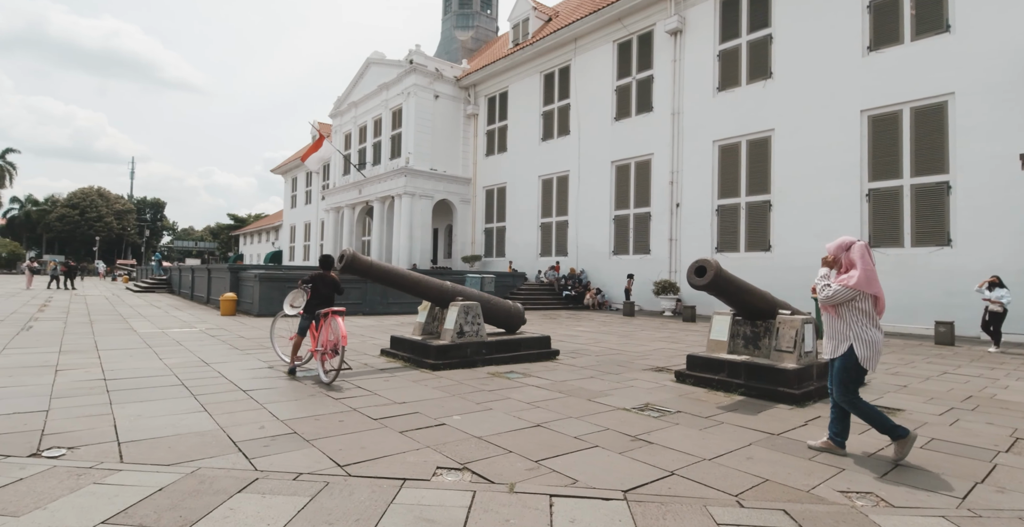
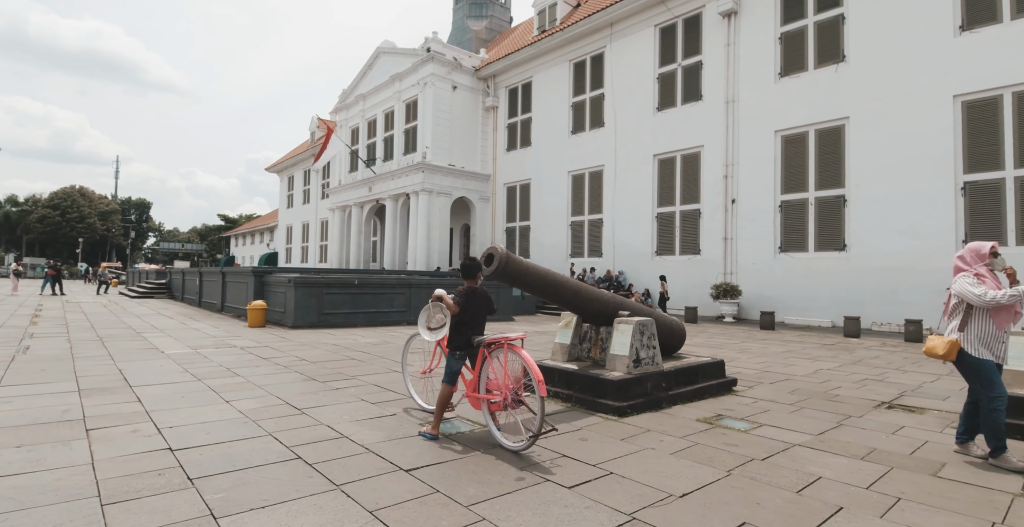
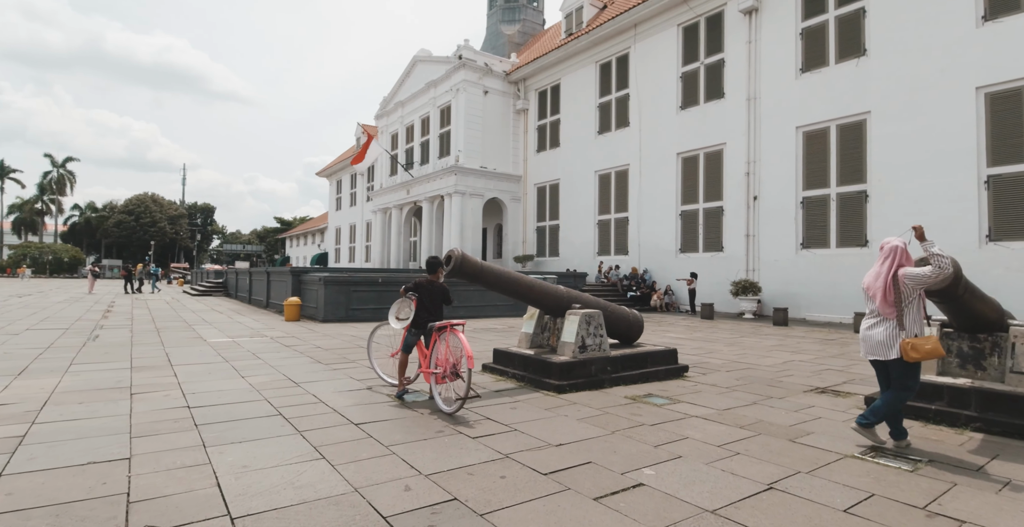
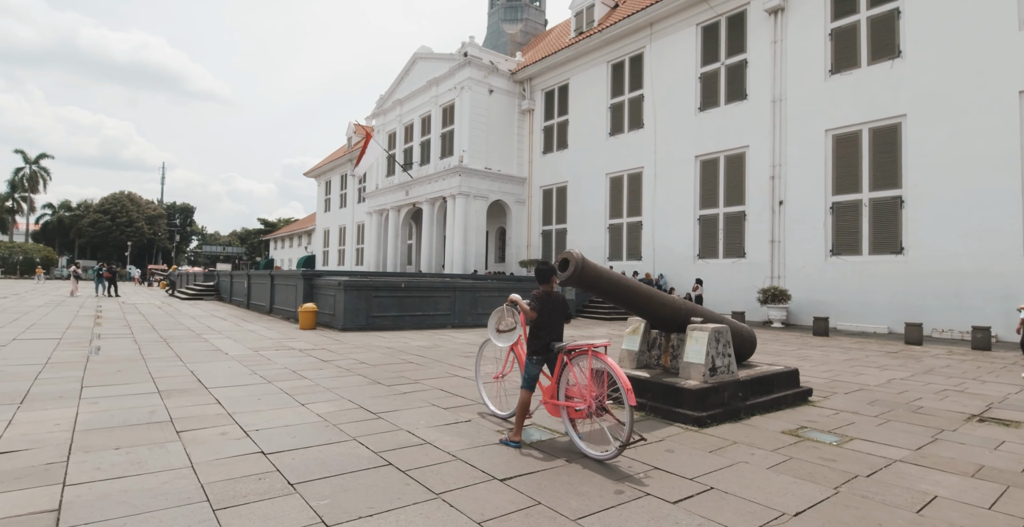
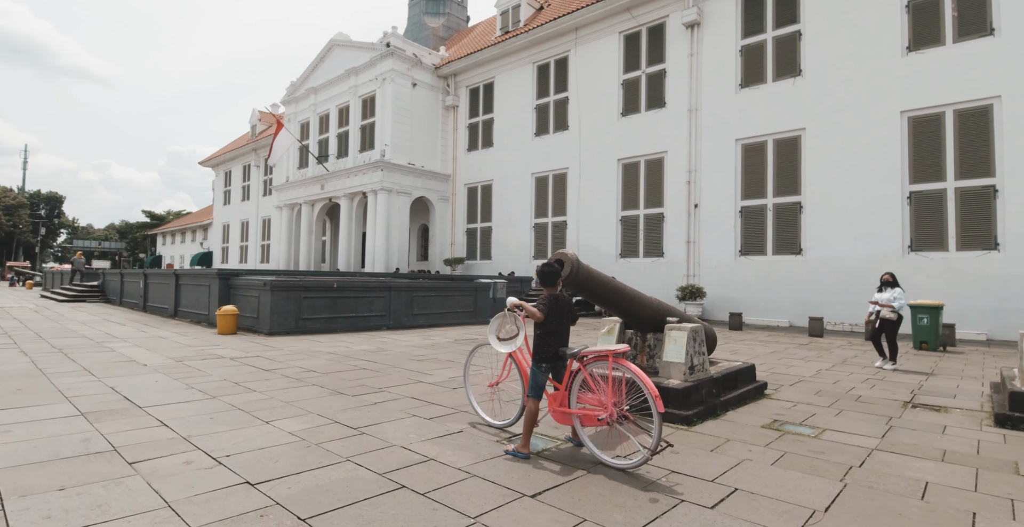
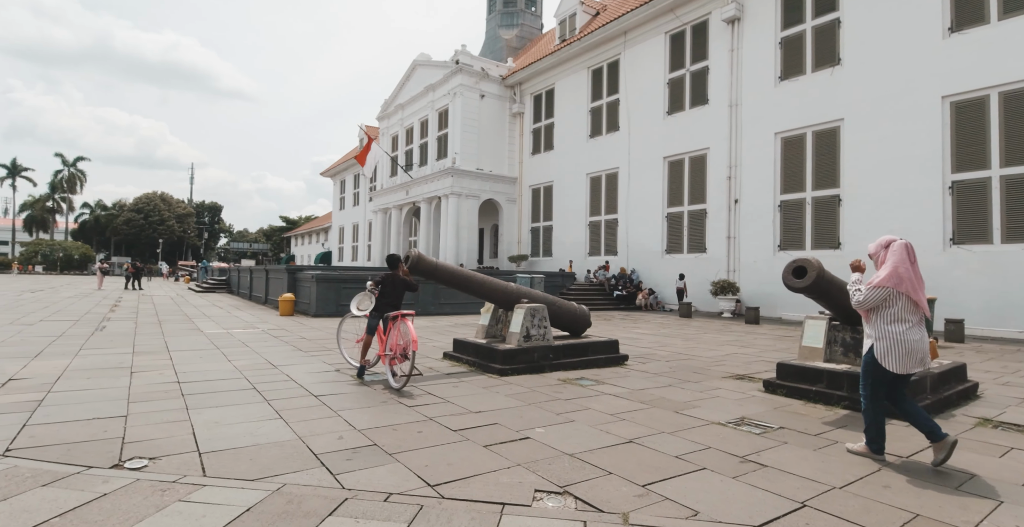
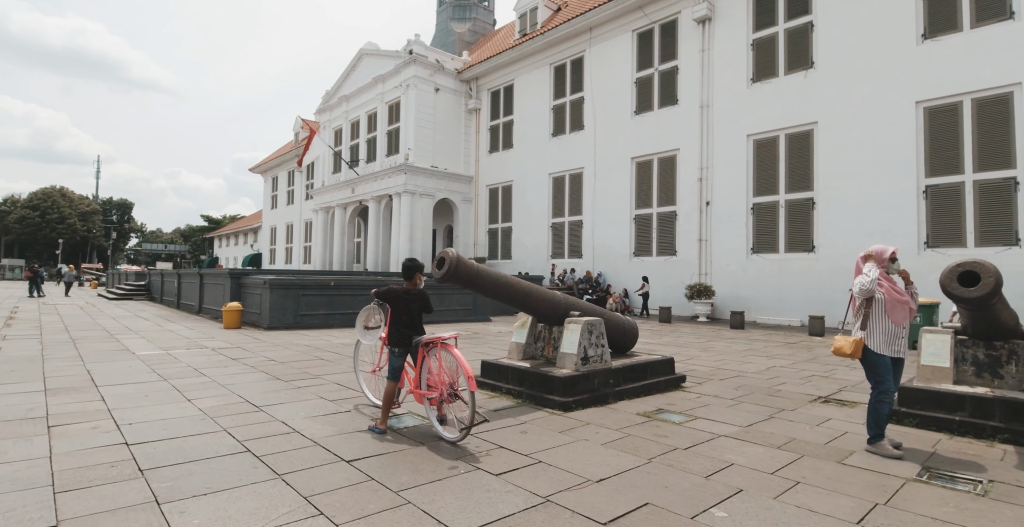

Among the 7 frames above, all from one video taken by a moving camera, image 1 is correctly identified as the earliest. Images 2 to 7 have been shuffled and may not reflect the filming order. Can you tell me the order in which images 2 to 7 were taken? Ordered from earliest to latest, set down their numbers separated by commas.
6, 3, 7, 2, 4, 5
